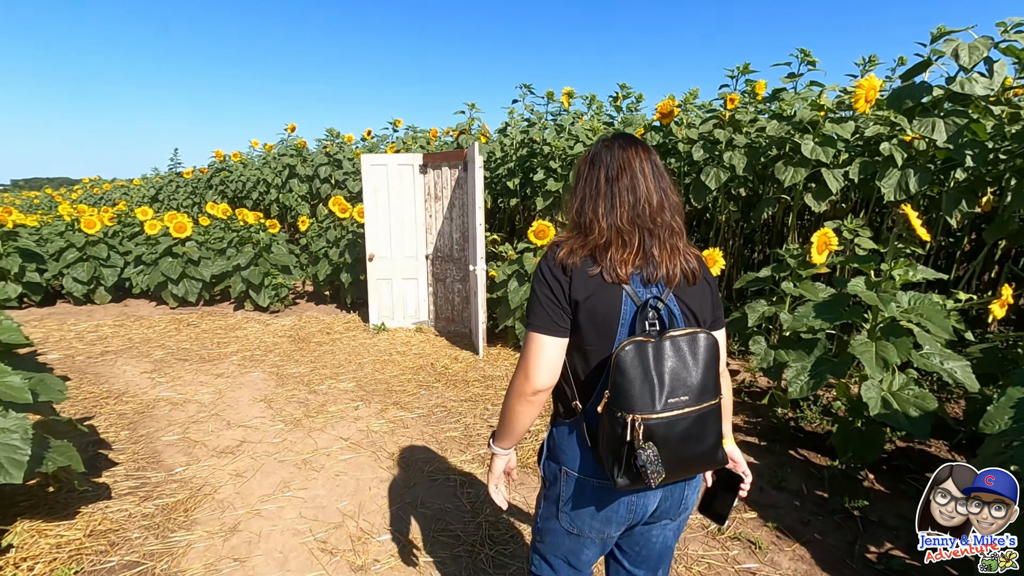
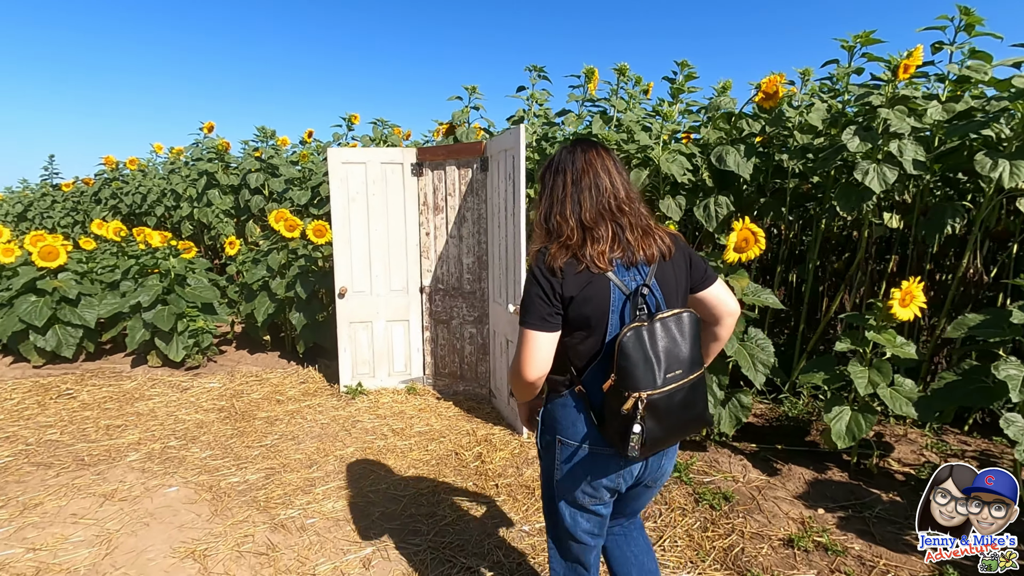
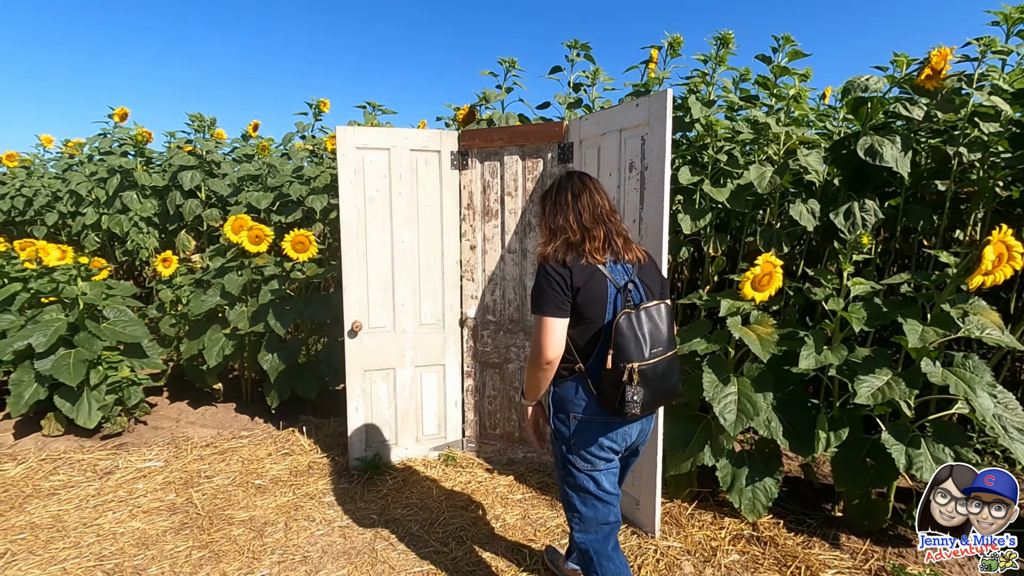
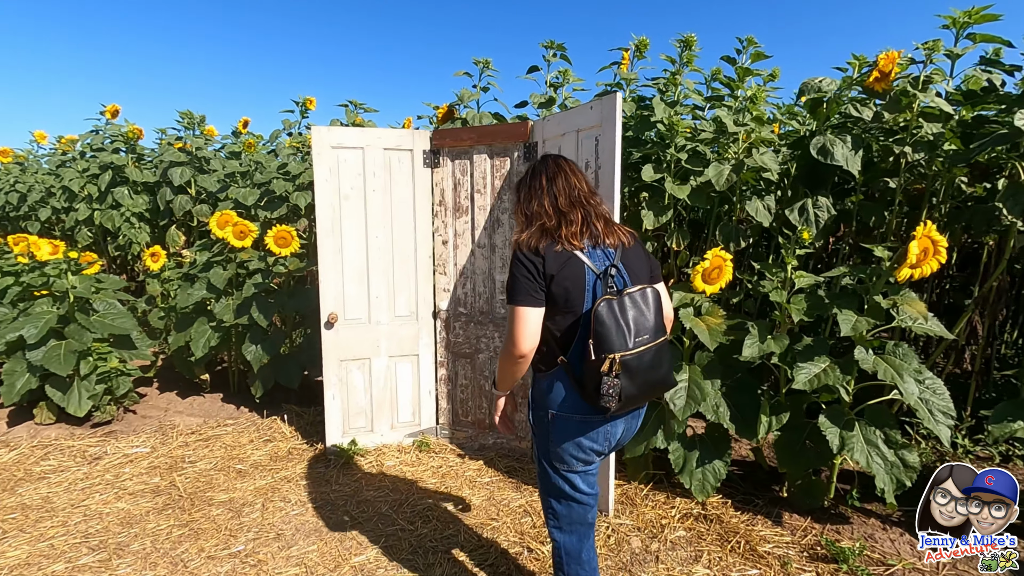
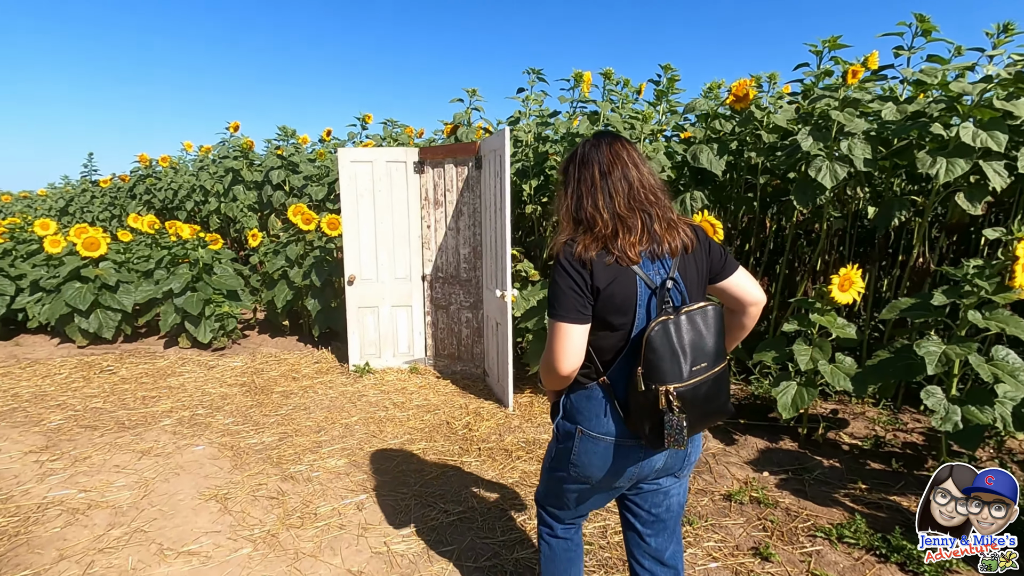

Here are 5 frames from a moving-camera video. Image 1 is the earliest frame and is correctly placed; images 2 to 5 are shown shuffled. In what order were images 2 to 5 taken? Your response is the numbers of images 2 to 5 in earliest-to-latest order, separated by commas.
5, 2, 4, 3
